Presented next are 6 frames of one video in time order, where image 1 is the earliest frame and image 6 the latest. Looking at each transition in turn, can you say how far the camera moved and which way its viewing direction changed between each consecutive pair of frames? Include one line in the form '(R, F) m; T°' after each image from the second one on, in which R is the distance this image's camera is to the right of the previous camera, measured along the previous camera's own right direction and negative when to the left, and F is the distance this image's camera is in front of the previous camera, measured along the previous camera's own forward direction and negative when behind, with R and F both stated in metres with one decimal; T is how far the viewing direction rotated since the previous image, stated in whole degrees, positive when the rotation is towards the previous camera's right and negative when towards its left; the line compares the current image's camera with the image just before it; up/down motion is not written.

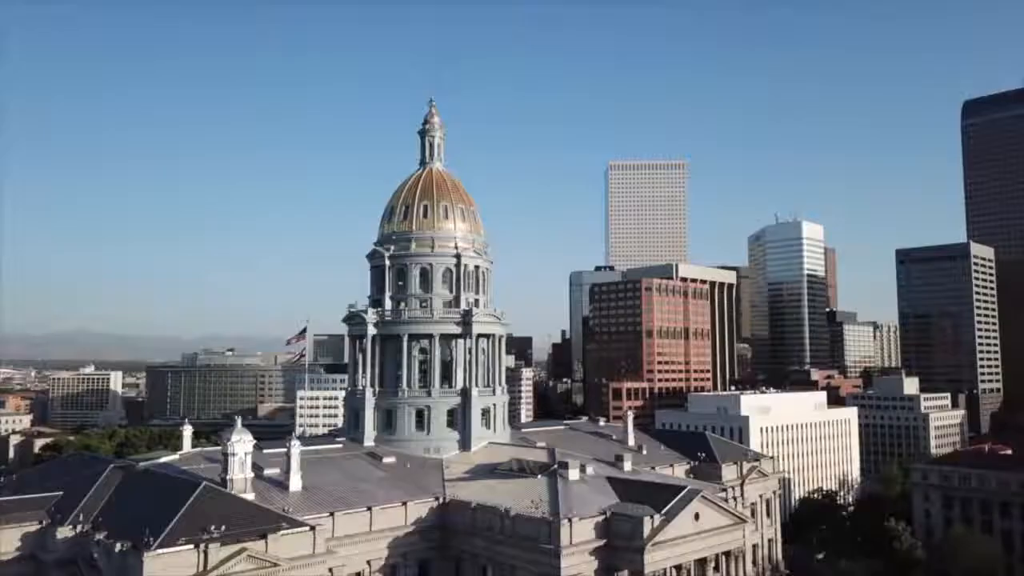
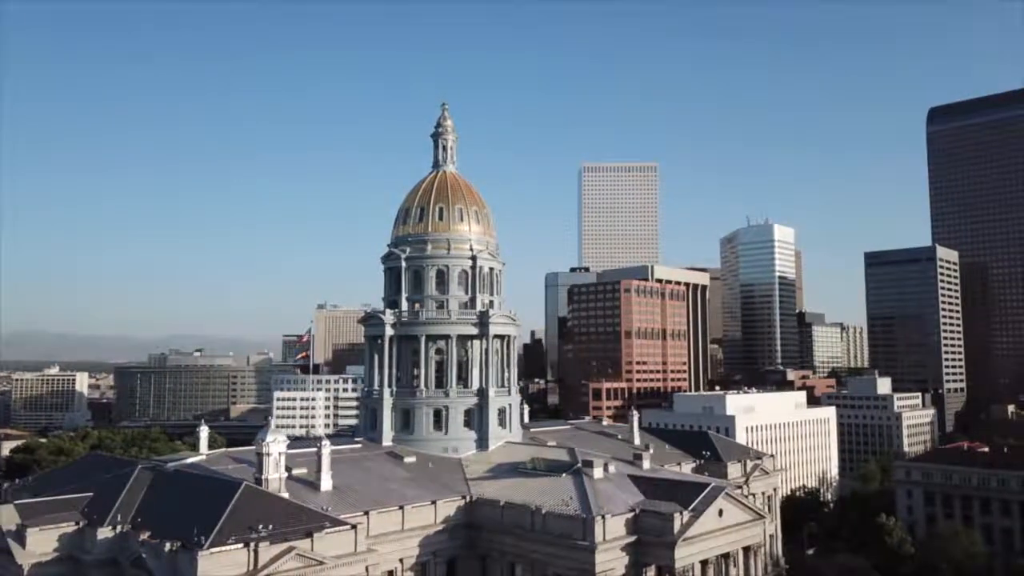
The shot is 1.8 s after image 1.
(-3.8, -0.9) m; +3°
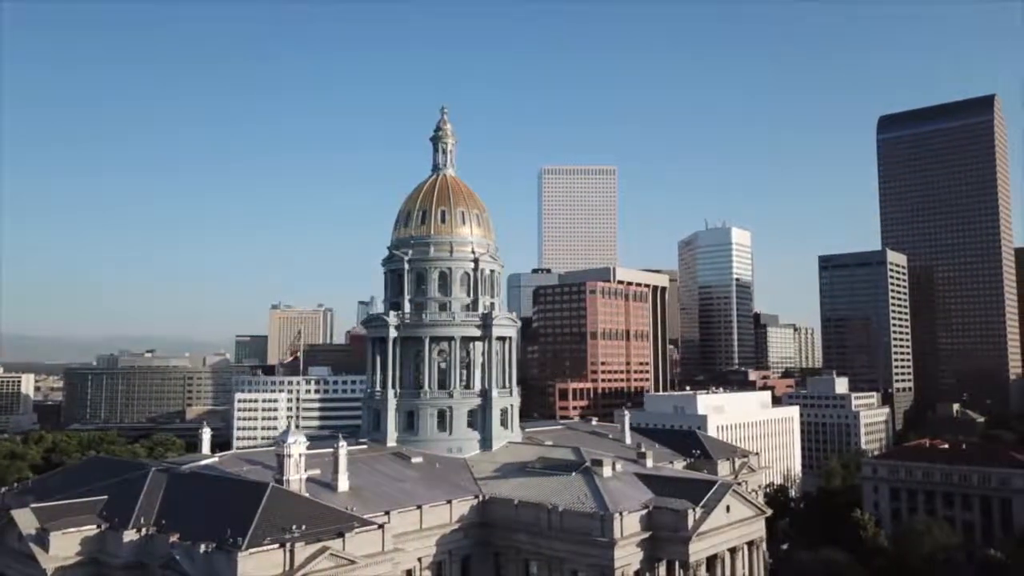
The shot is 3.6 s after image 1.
(-4.0, -0.9) m; +3°
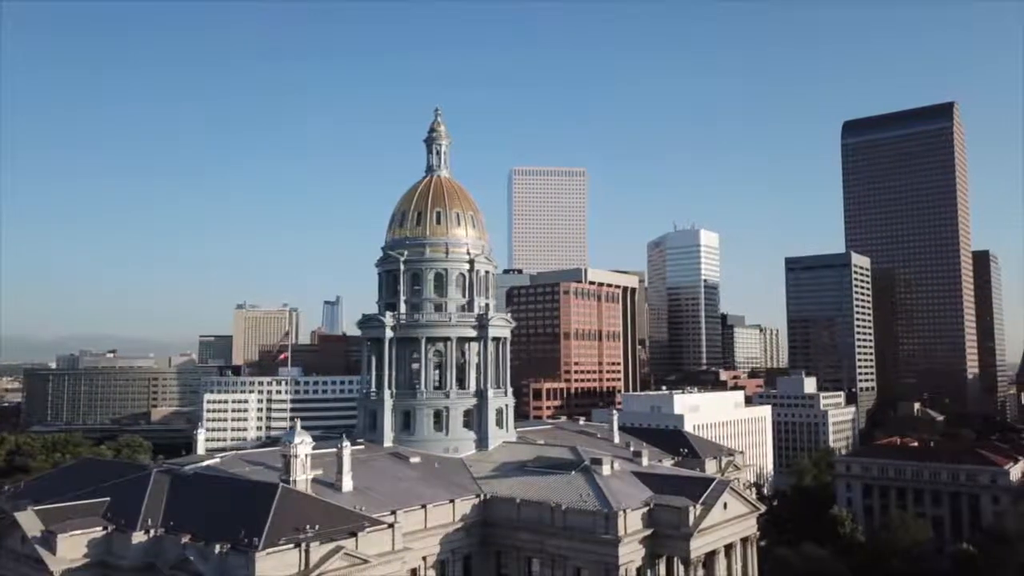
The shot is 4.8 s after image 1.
(-2.4, -0.5) m; +3°
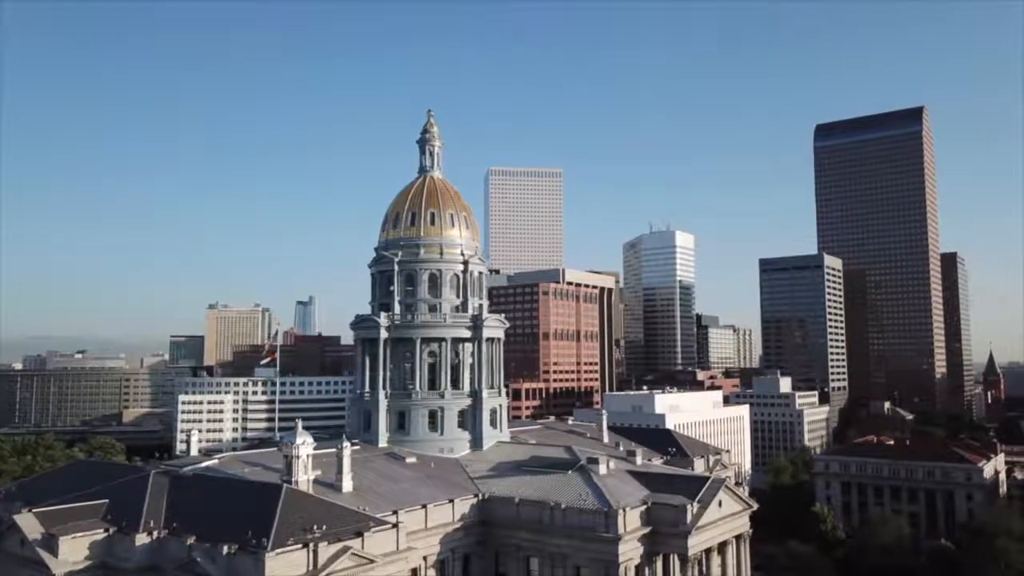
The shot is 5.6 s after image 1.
(-1.7, -0.4) m; +2°
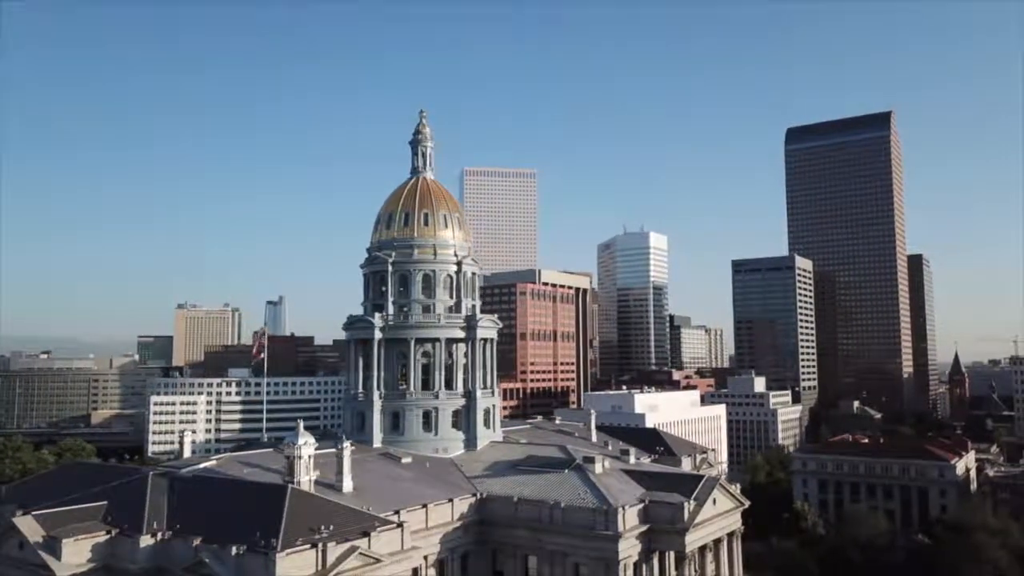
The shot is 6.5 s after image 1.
(-1.8, -0.4) m; +2°
